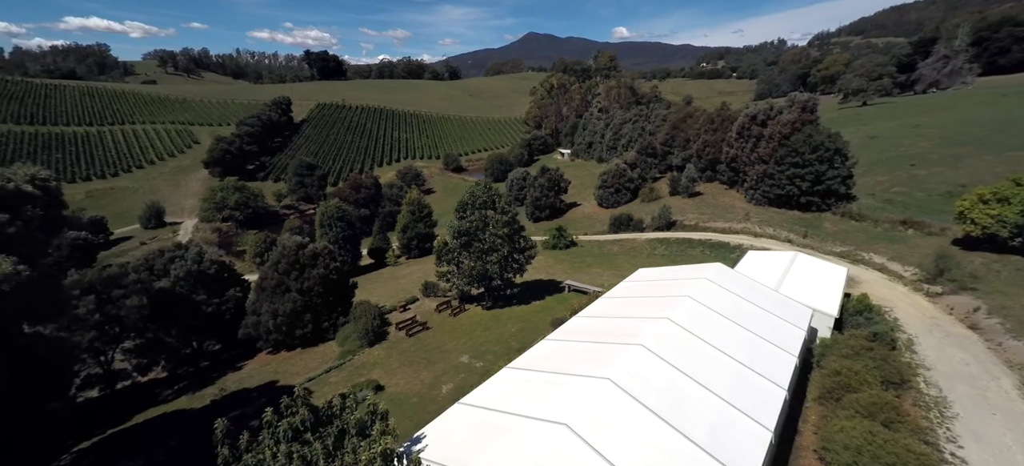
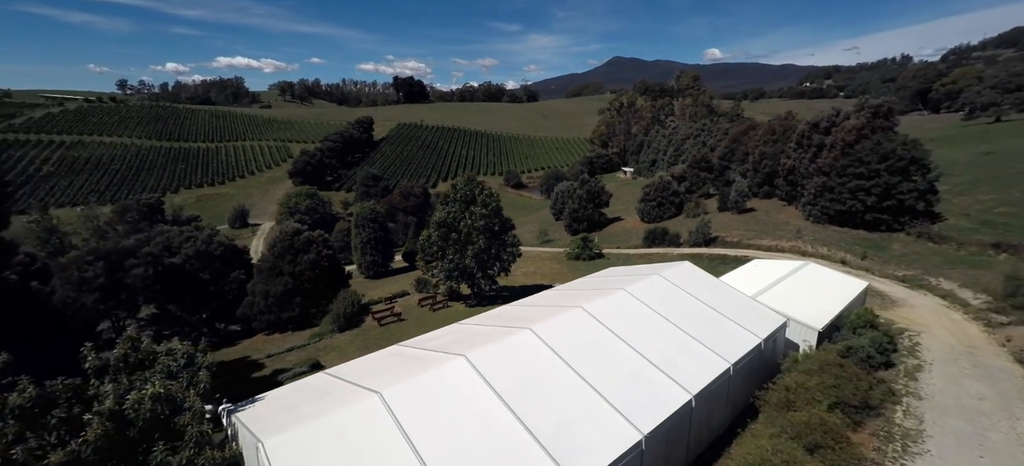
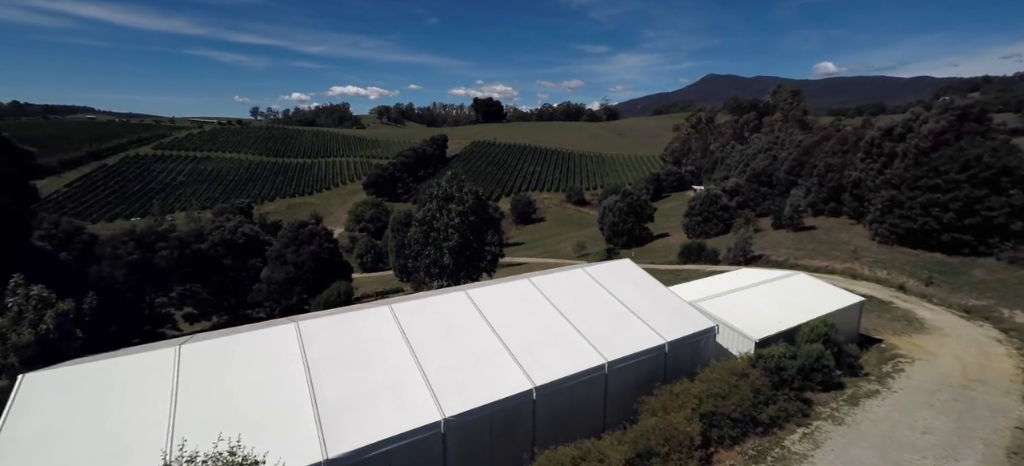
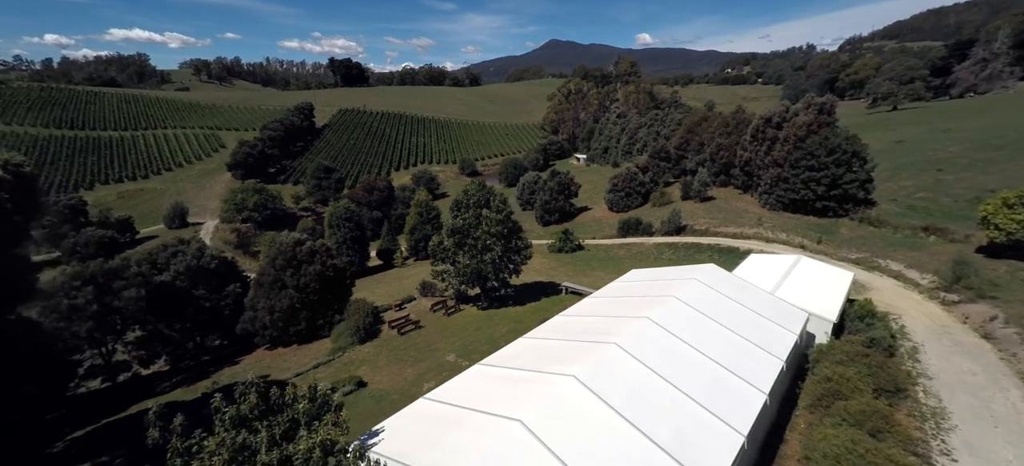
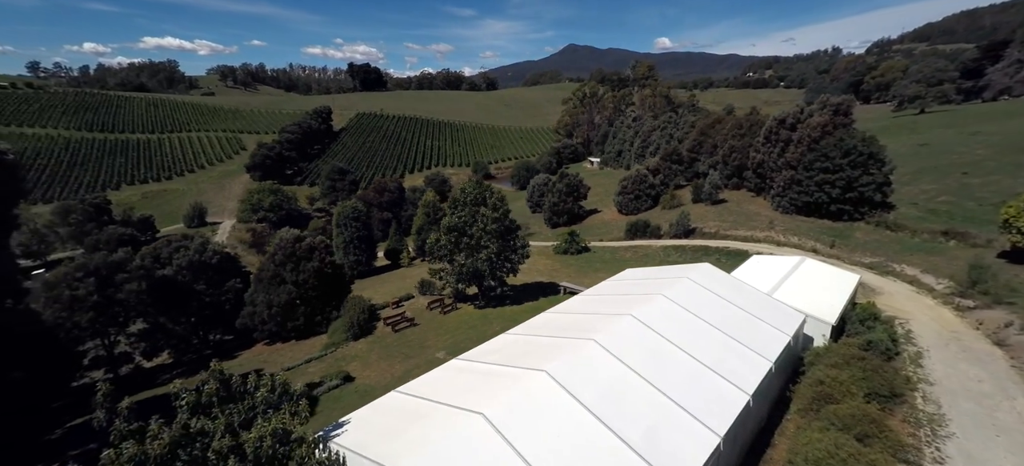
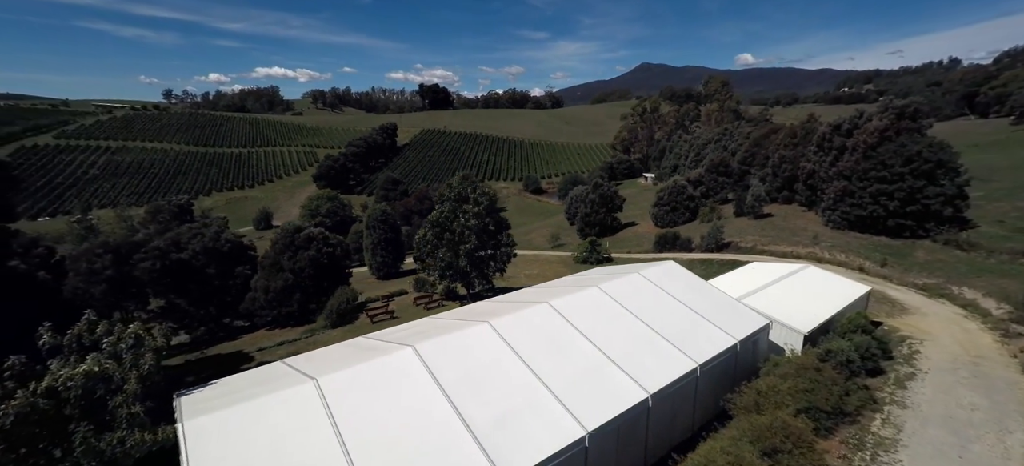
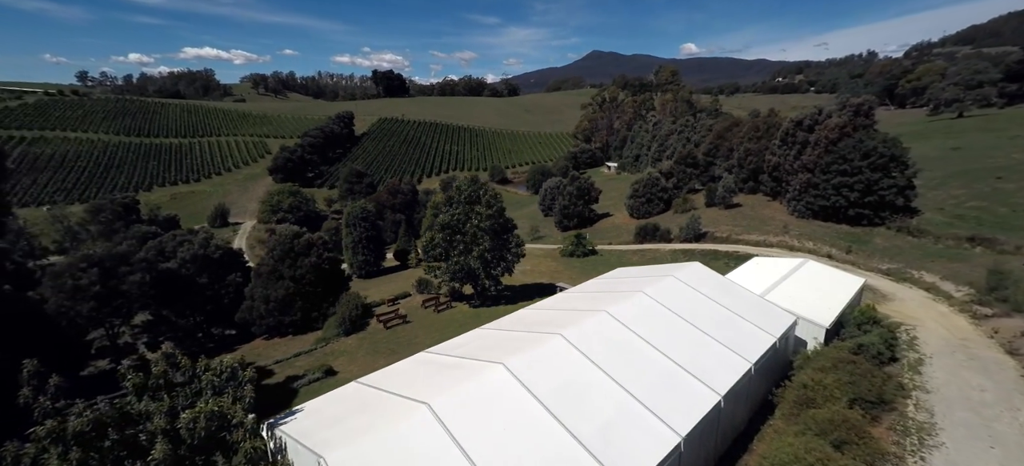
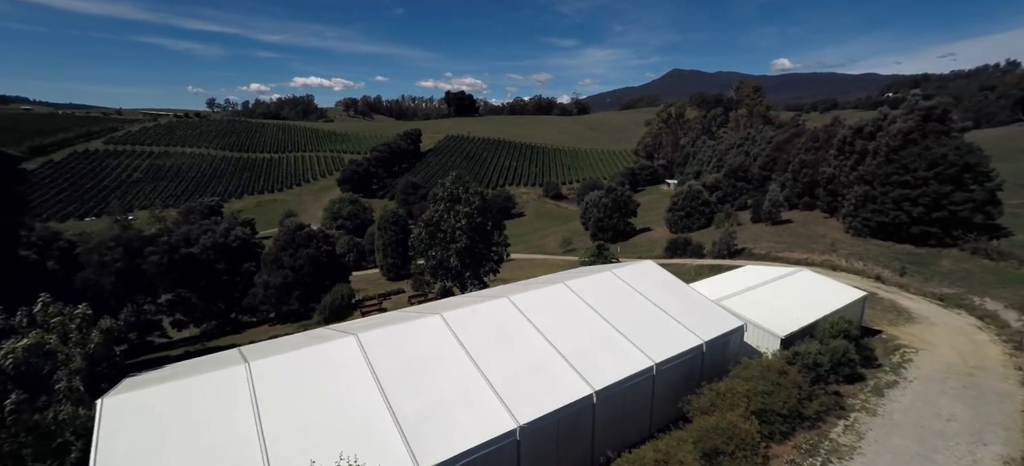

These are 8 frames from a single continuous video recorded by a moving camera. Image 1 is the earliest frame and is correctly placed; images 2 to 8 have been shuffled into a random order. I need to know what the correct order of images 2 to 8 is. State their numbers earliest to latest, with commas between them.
4, 5, 7, 2, 6, 8, 3
